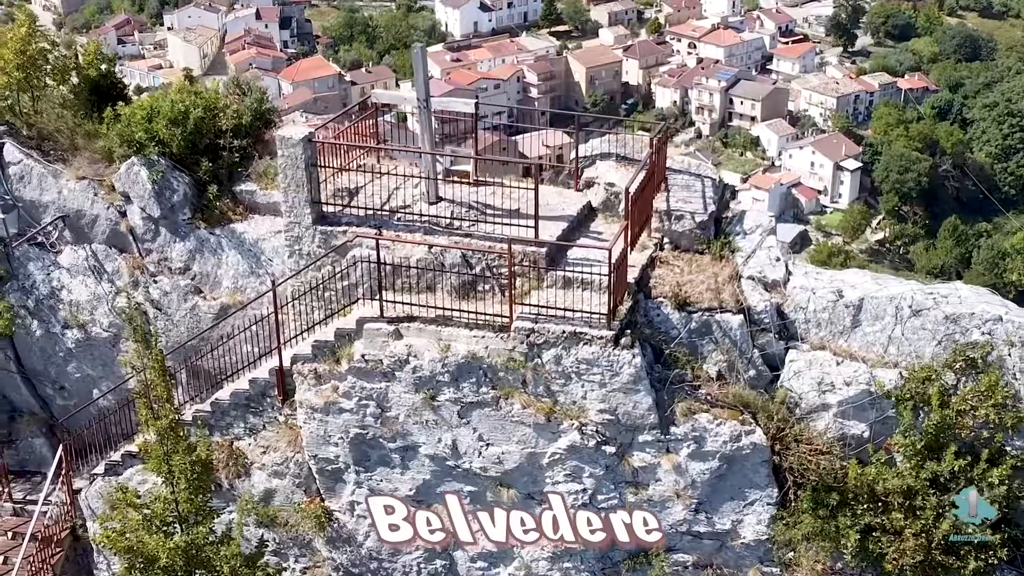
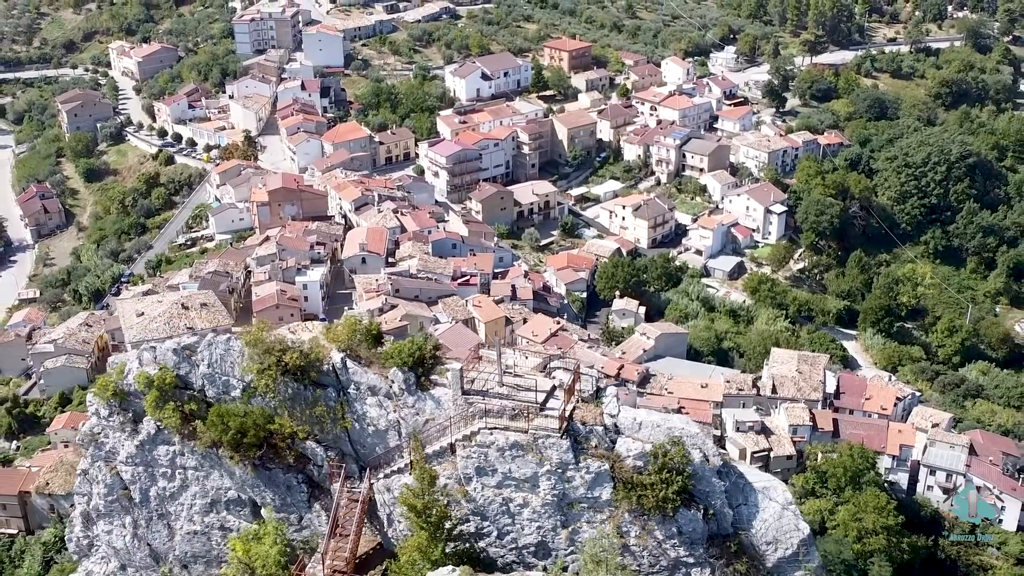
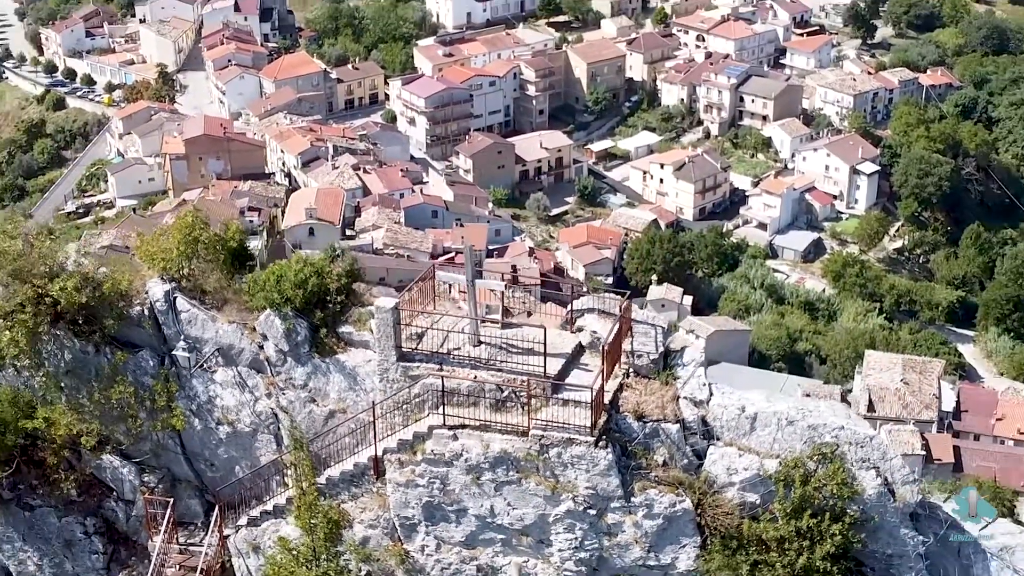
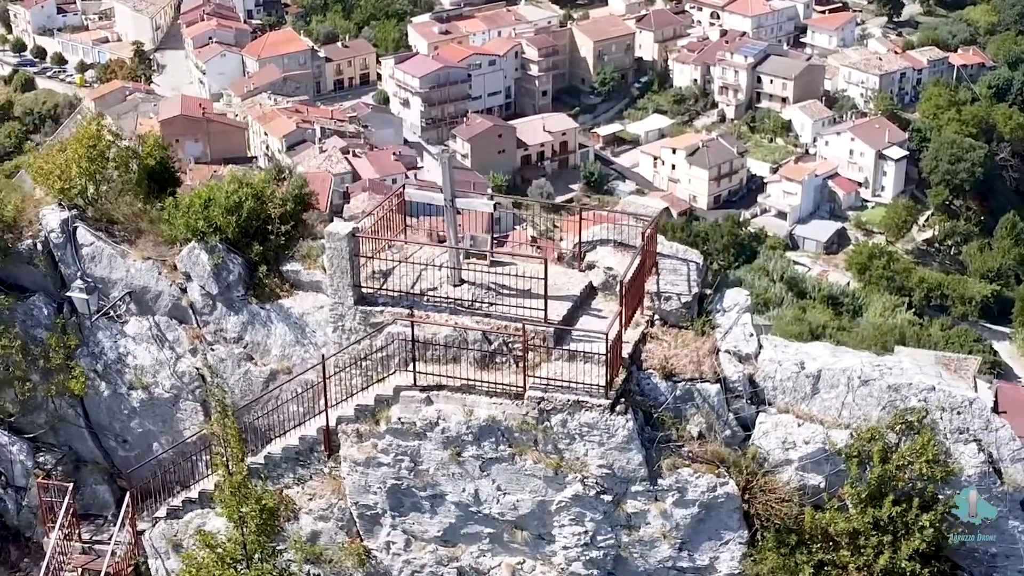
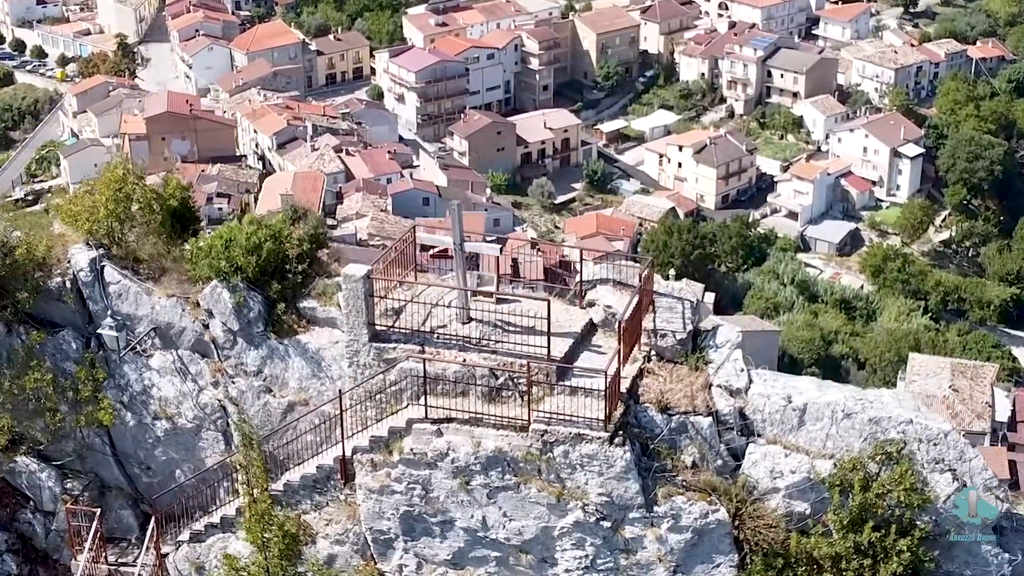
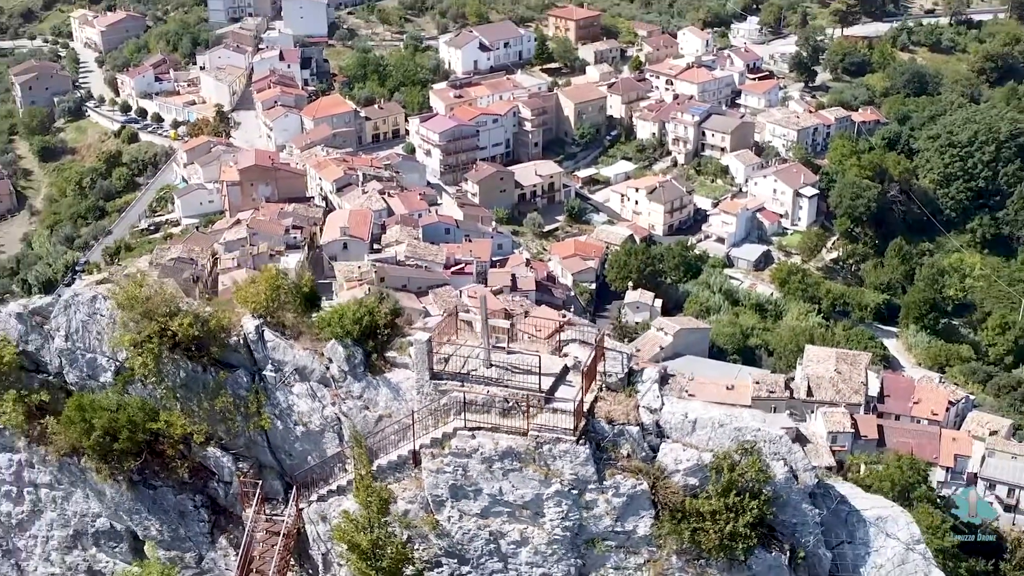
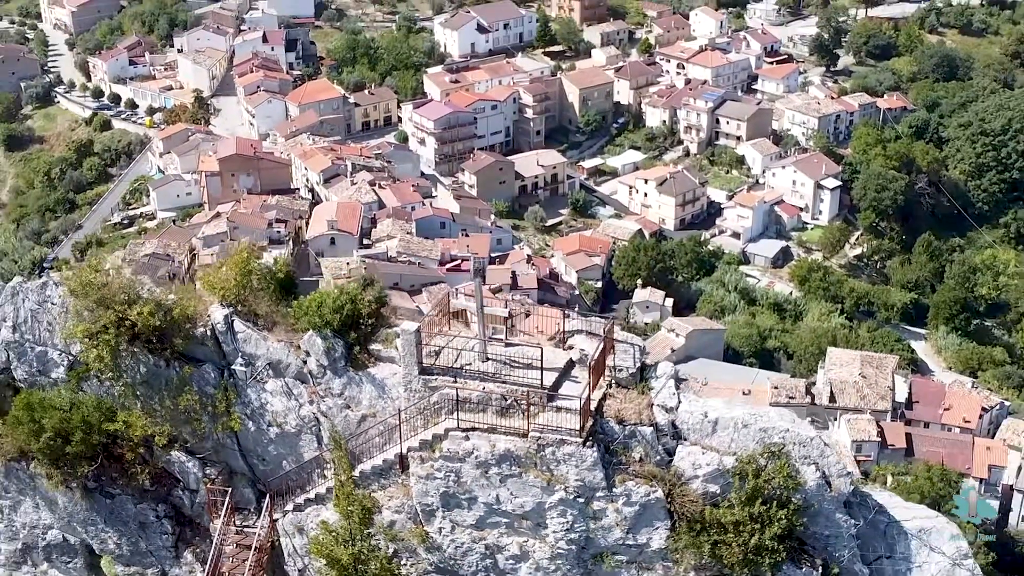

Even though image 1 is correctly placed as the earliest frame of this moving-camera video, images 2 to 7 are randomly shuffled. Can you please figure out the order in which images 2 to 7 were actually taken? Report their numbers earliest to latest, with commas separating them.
4, 5, 3, 7, 6, 2
